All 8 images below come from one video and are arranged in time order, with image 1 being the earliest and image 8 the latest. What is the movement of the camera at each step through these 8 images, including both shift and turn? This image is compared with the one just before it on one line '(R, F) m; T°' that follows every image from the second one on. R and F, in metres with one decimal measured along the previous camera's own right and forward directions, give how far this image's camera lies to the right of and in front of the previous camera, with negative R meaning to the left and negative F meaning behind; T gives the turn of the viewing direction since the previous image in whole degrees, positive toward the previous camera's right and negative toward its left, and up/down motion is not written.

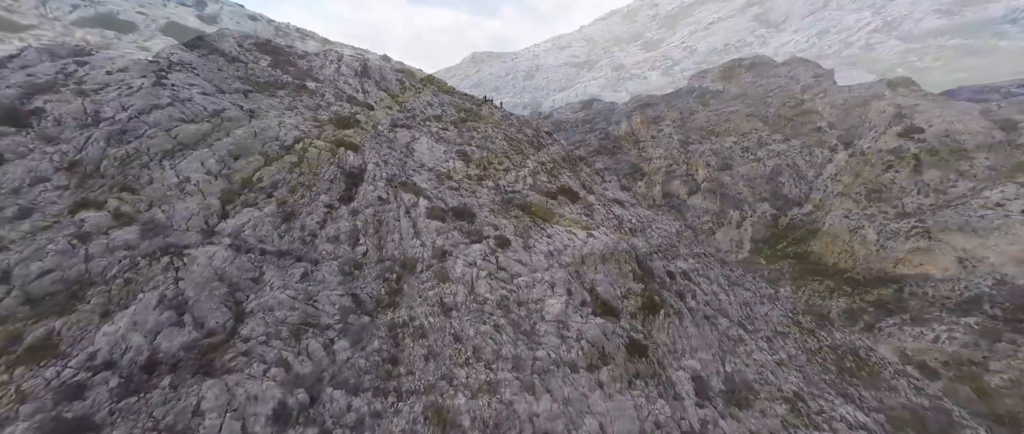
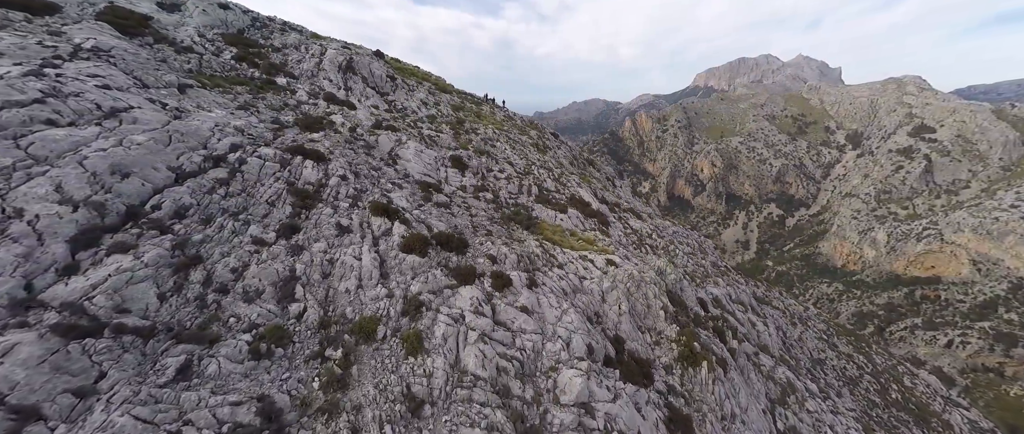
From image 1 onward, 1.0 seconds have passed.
(+0.1, +6.1) m; -1°
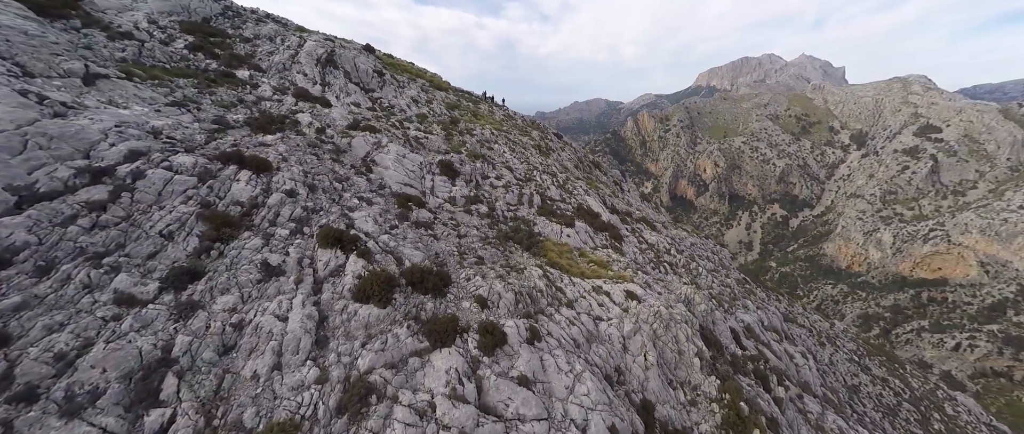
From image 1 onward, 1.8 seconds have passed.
(+0.3, +5.1) m; 0°
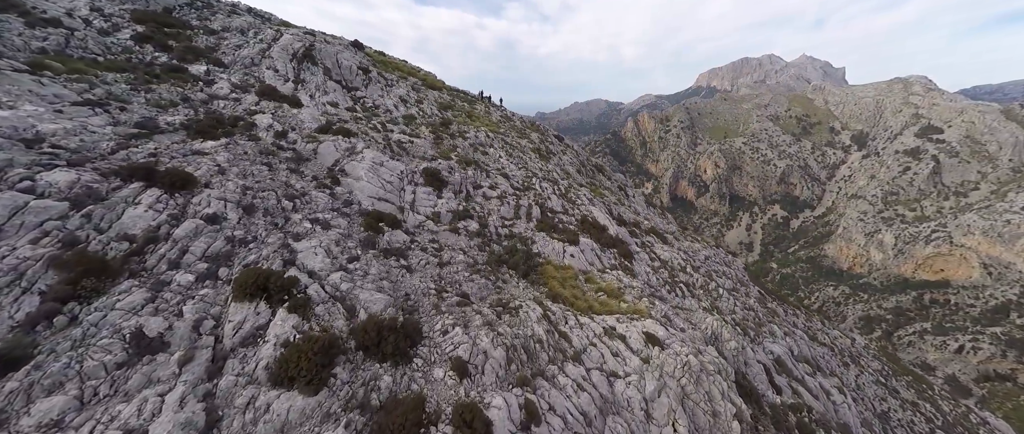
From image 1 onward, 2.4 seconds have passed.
(+0.3, +4.1) m; 0°
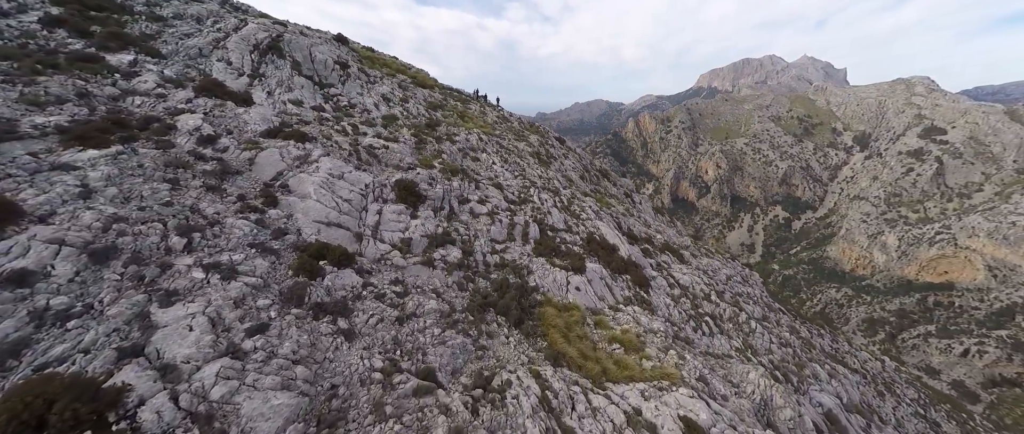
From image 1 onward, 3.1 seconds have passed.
(+0.5, +4.9) m; 0°
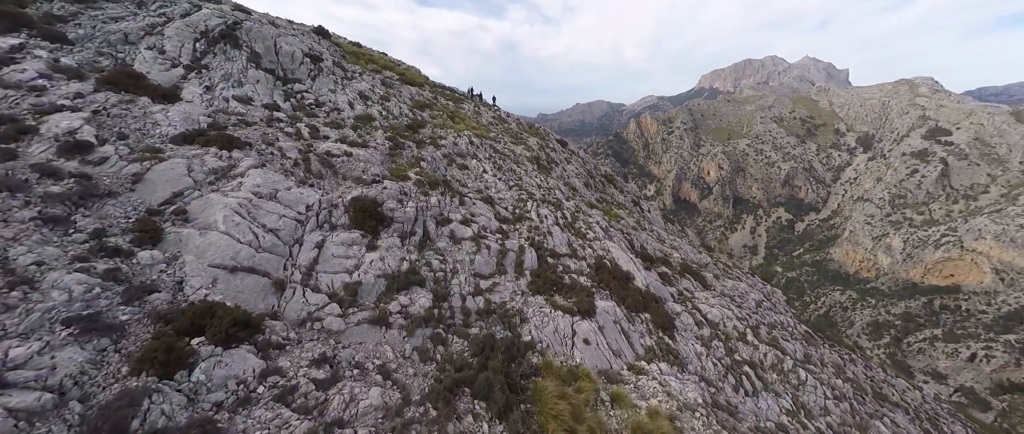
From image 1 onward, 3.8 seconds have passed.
(+0.5, +5.0) m; 0°
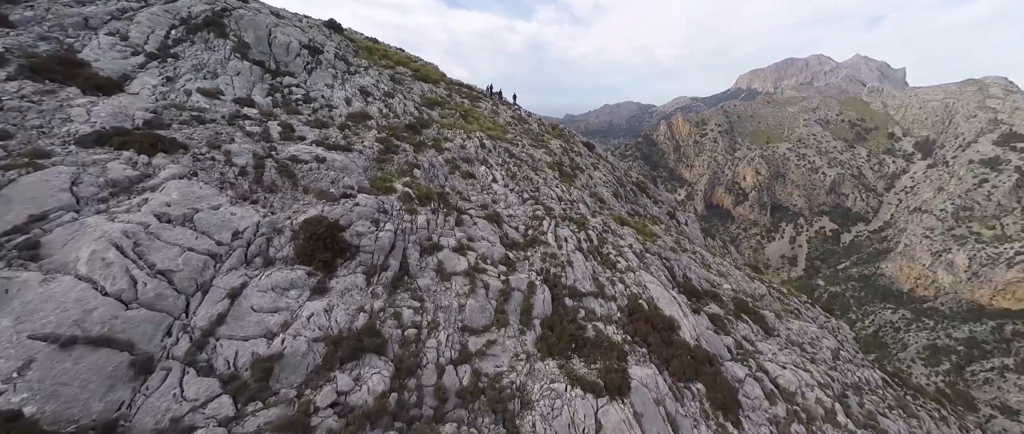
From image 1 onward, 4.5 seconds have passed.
(+0.7, +4.7) m; -4°
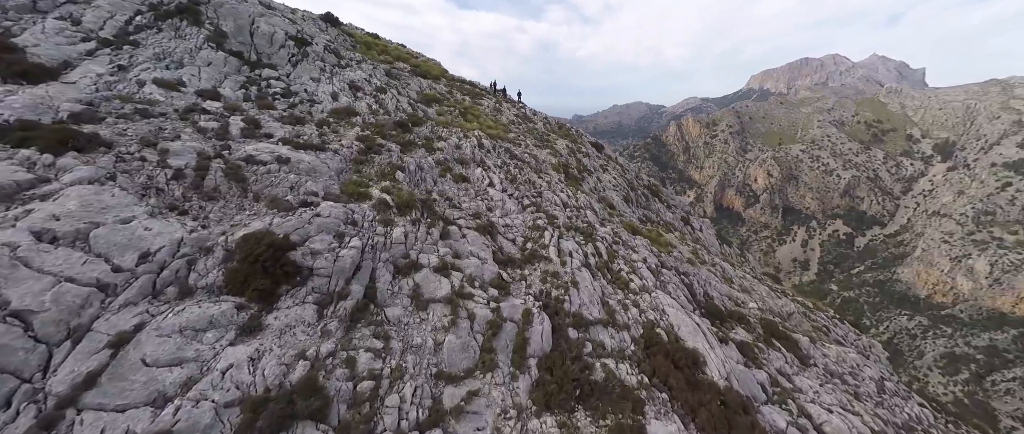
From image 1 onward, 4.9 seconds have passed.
(+0.5, +2.6) m; -1°
